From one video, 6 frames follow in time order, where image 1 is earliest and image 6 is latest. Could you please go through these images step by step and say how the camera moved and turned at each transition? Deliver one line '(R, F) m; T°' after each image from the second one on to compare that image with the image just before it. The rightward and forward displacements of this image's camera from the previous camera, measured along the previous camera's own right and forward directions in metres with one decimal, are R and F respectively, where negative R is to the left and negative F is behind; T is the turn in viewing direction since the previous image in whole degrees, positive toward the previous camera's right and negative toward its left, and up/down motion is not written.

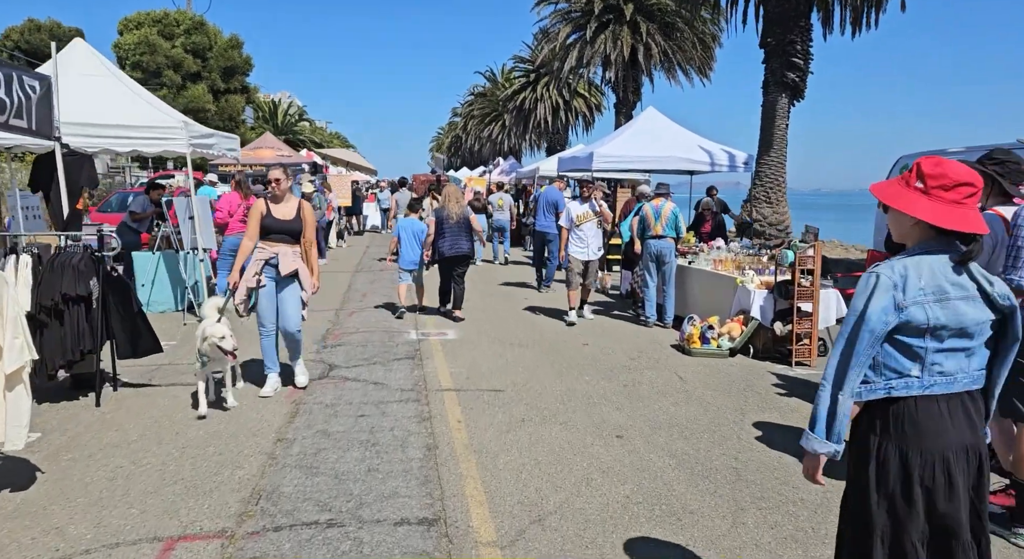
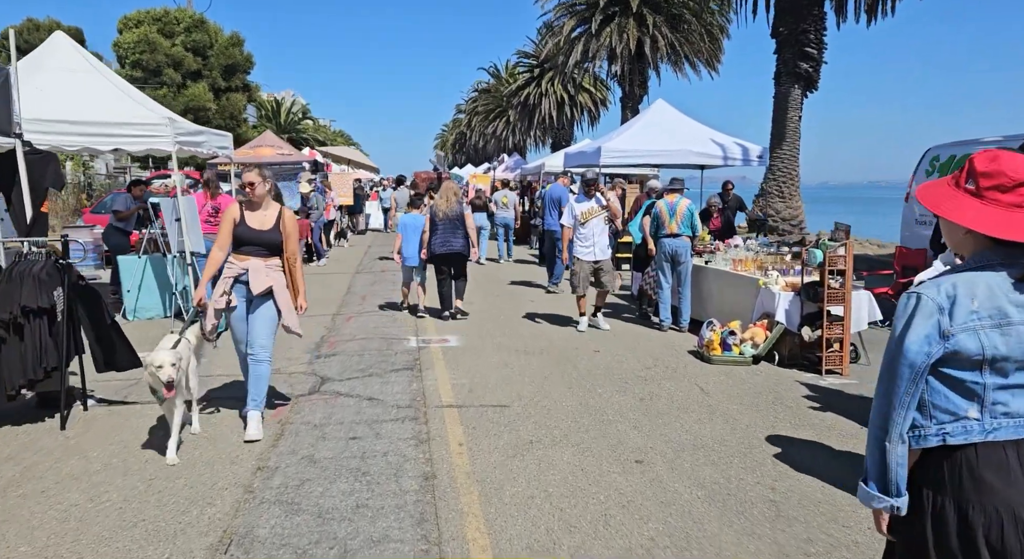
(0.0, +0.5) m; 0°
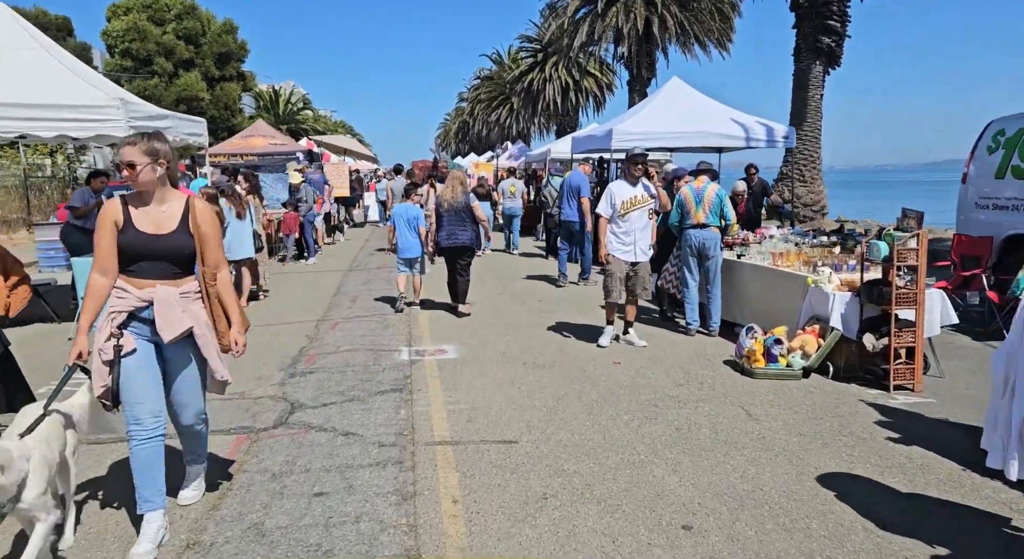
(0.0, +1.1) m; 0°
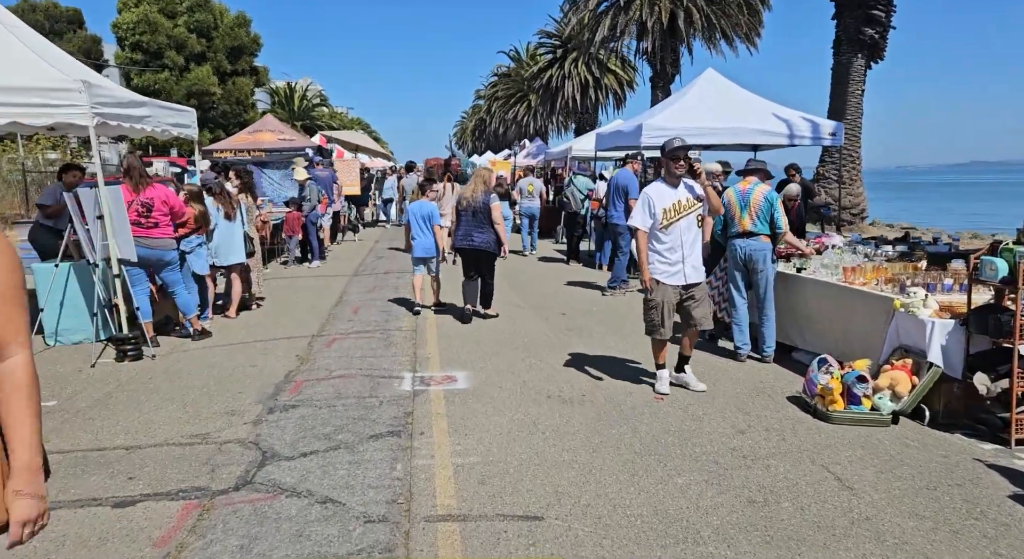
(-0.1, +1.1) m; -1°
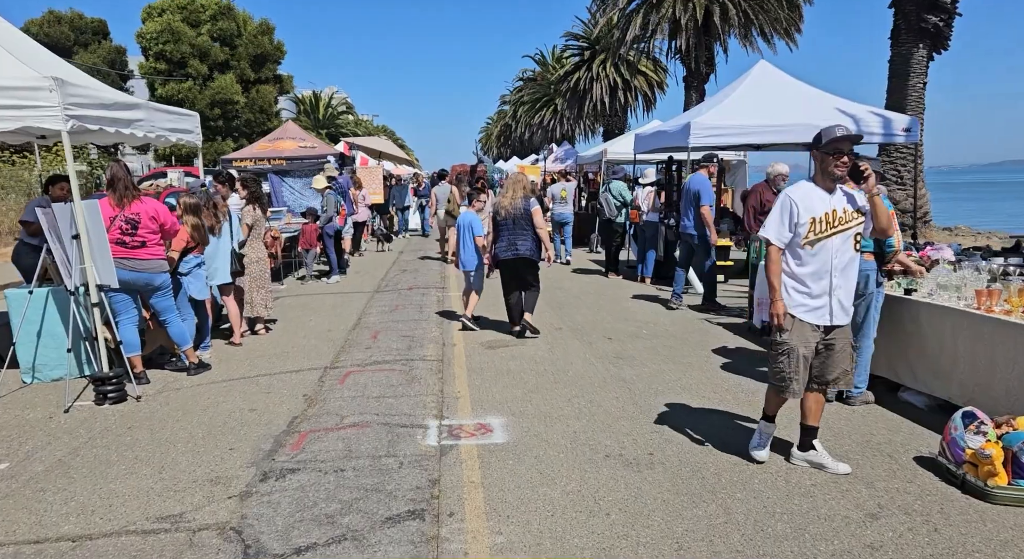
(-0.1, +1.1) m; -2°
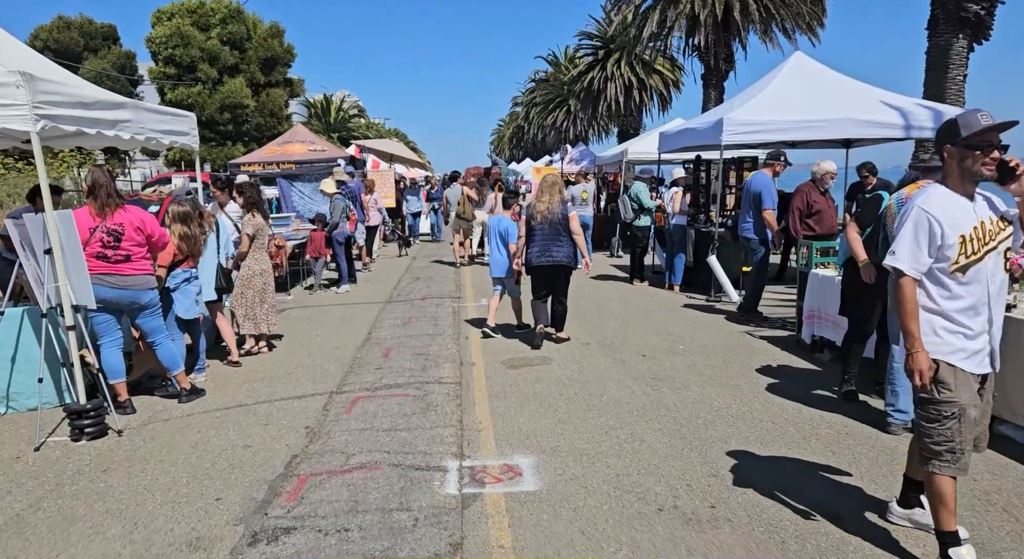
(-0.1, +0.7) m; -1°
